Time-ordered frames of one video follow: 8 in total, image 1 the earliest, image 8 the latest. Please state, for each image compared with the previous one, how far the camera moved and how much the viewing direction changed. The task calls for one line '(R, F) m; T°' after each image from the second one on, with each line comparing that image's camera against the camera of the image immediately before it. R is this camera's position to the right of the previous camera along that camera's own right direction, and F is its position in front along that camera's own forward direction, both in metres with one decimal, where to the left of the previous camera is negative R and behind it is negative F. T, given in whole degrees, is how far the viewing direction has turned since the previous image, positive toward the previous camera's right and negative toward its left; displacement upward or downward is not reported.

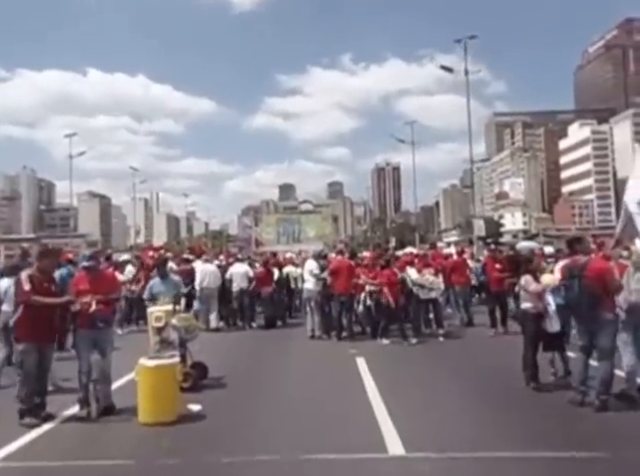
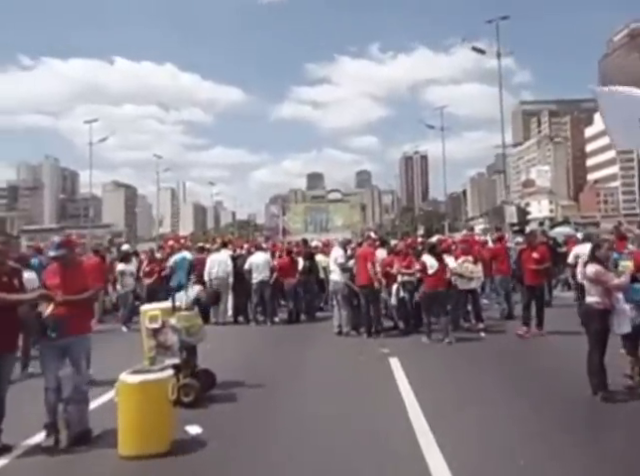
(0.0, +1.6) m; -2°
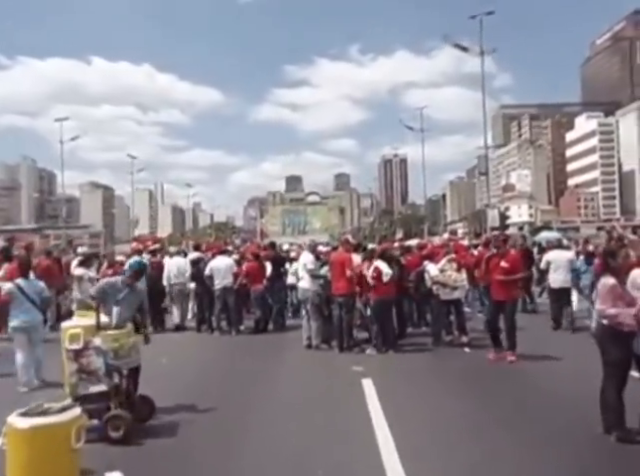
(+0.2, +1.2) m; +2°
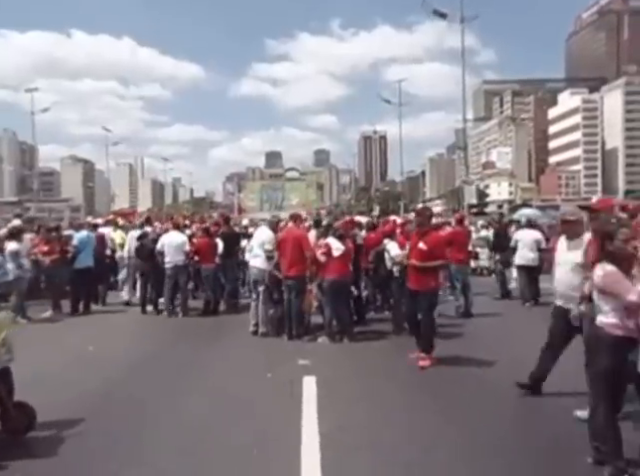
(+0.5, +1.5) m; +2°
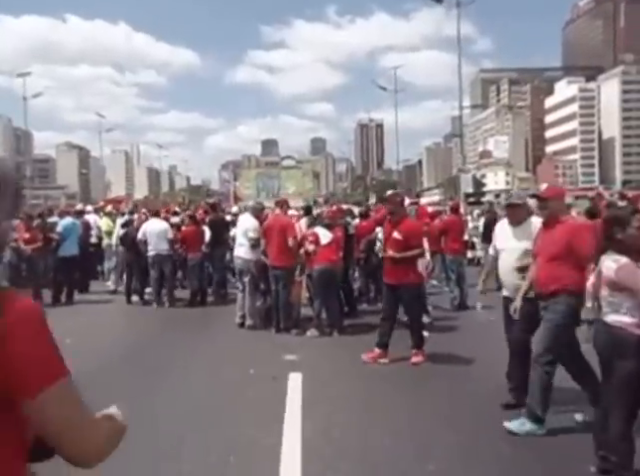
(+0.1, +0.5) m; 0°
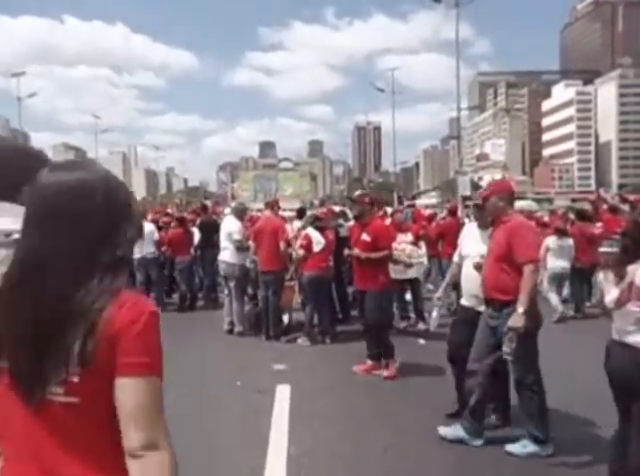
(+0.1, +0.3) m; 0°
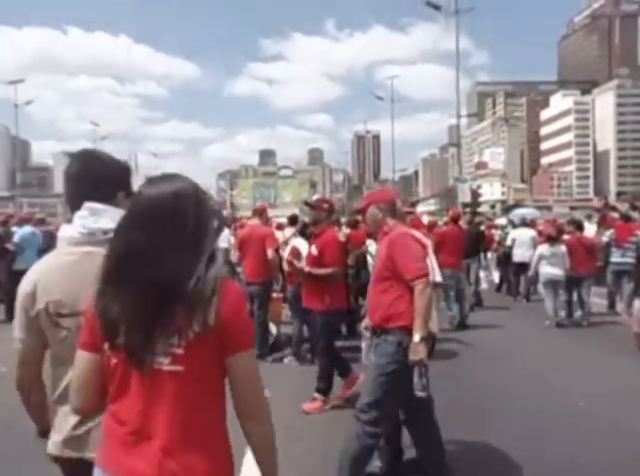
(-0.1, -0.6) m; 0°
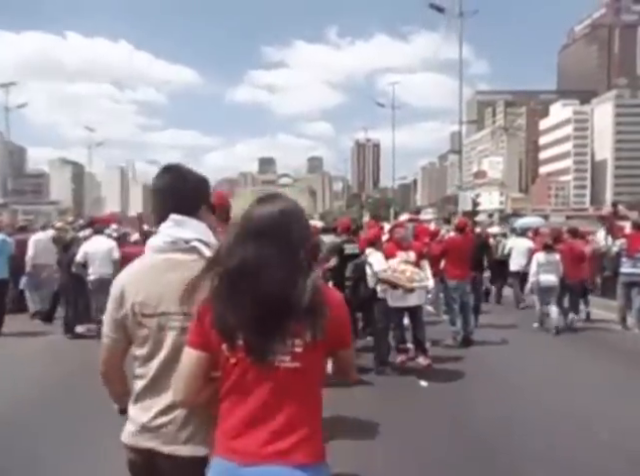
(0.0, +0.1) m; 0°
